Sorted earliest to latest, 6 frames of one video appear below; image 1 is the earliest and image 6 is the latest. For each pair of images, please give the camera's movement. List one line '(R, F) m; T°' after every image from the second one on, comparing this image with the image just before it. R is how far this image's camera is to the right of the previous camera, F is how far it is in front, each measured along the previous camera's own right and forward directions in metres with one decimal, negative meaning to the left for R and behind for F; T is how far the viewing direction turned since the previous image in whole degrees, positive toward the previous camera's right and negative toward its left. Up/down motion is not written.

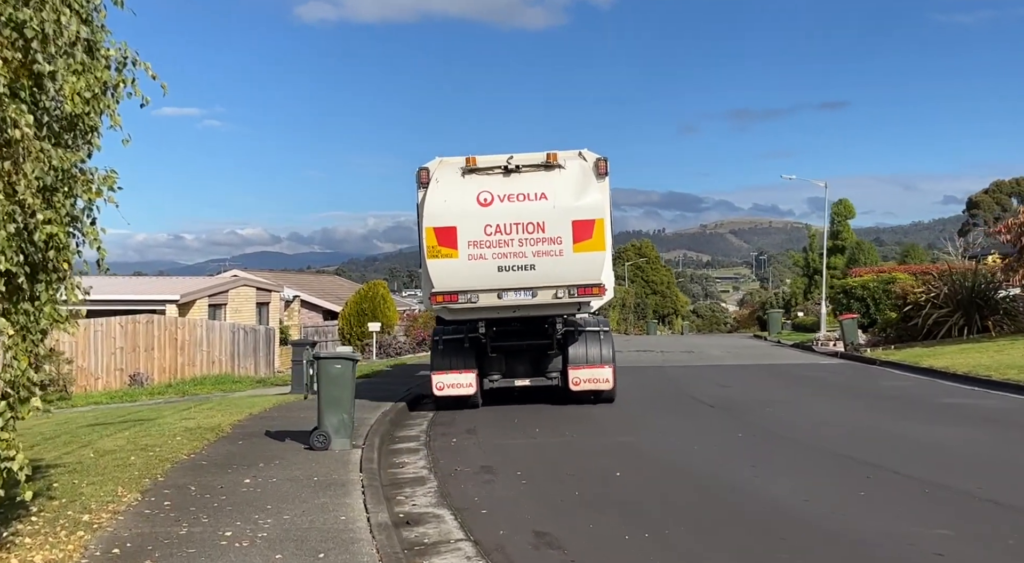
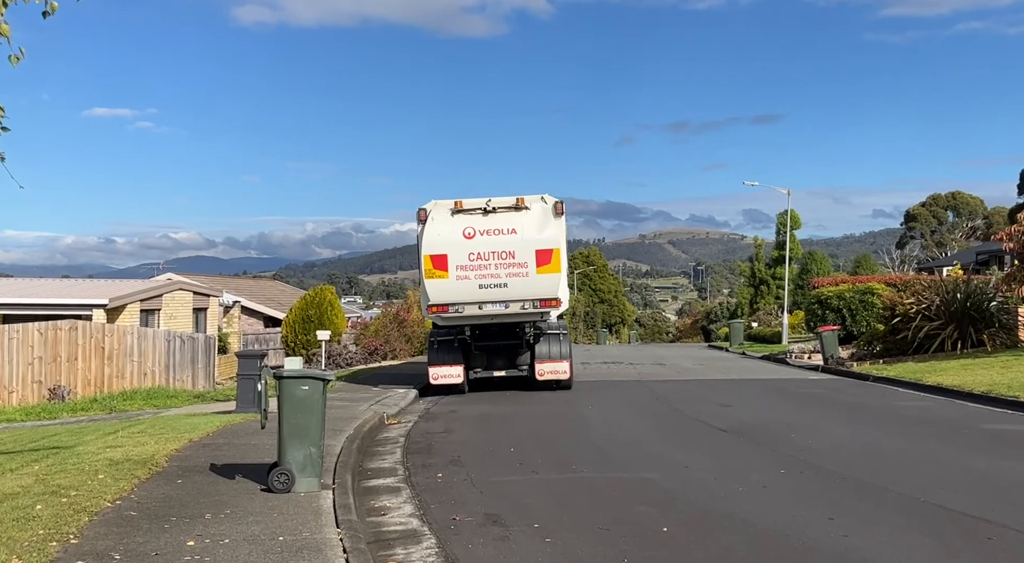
(-0.6, +2.0) m; +3°
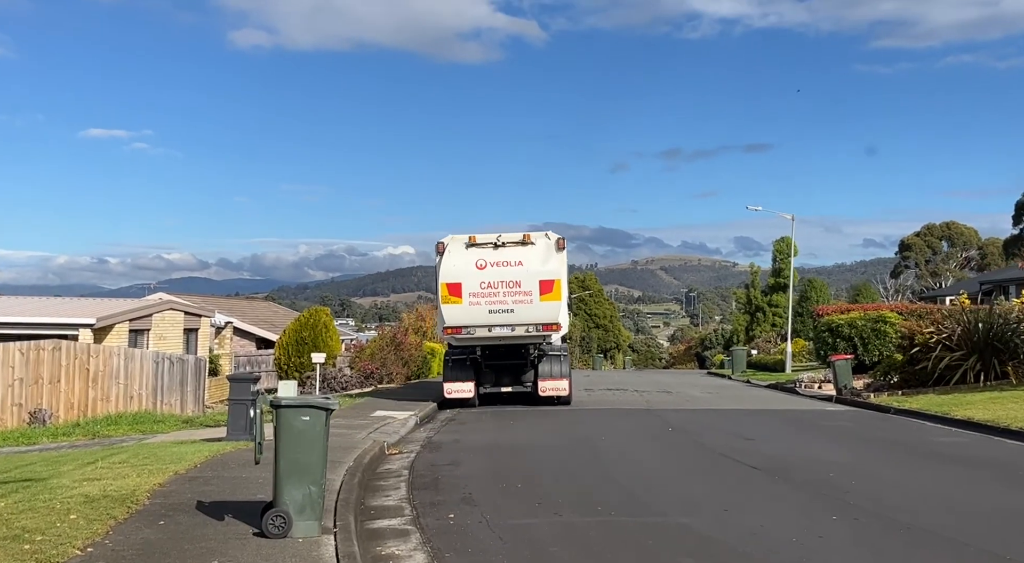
(-0.3, +0.9) m; 0°
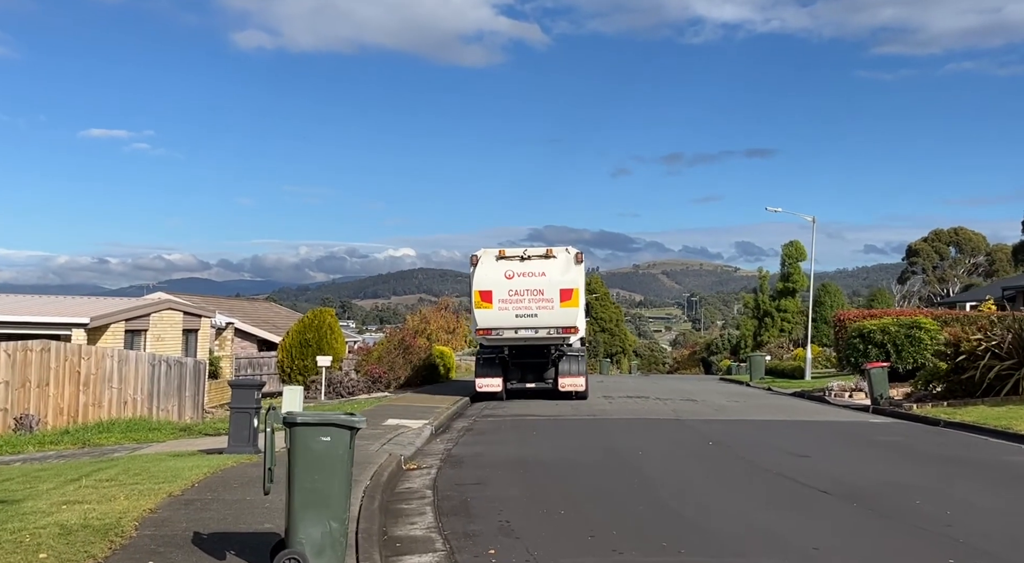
(-0.4, +1.4) m; 0°
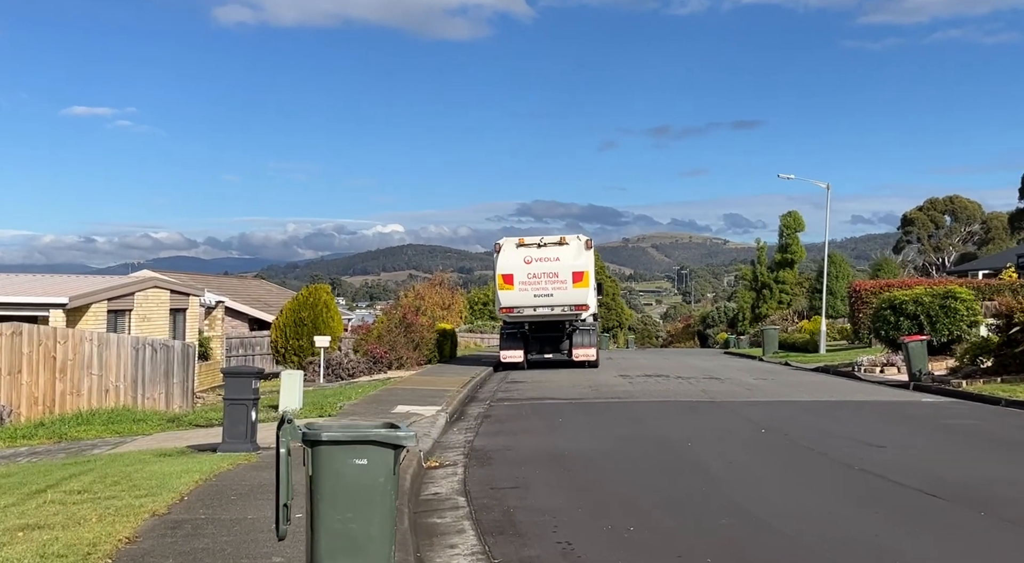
(-0.5, +1.8) m; +1°
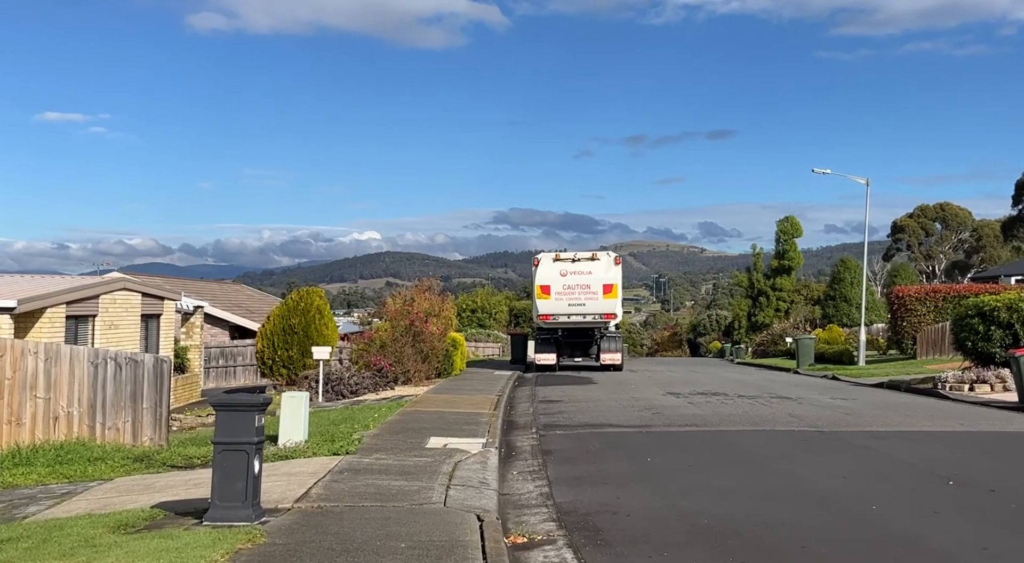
(-1.1, +3.8) m; +1°
